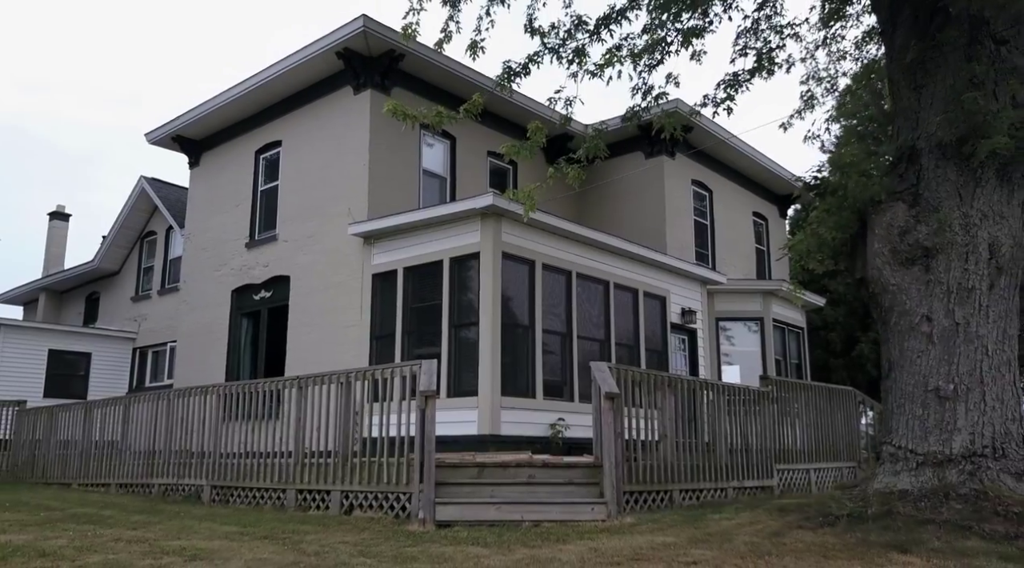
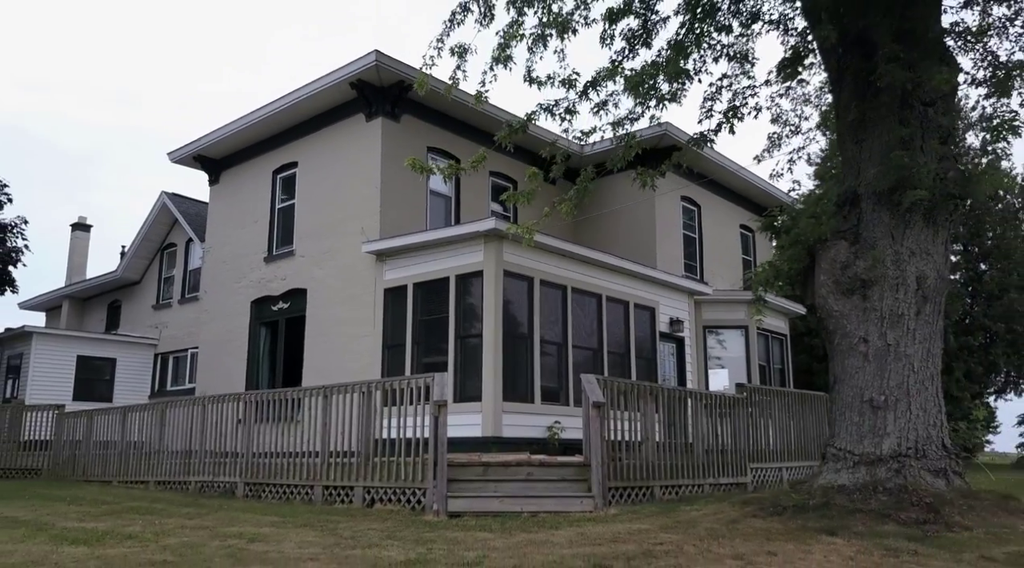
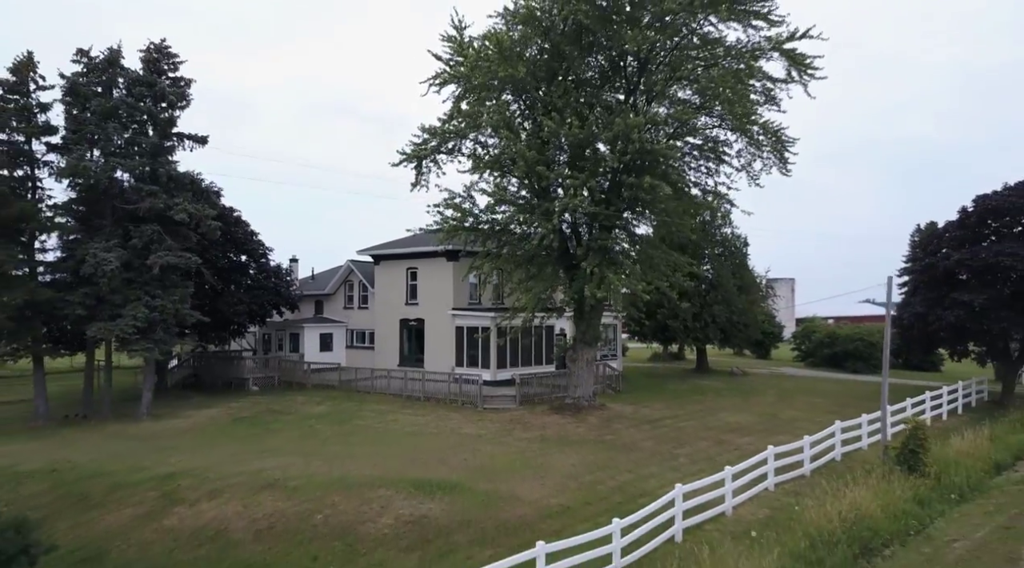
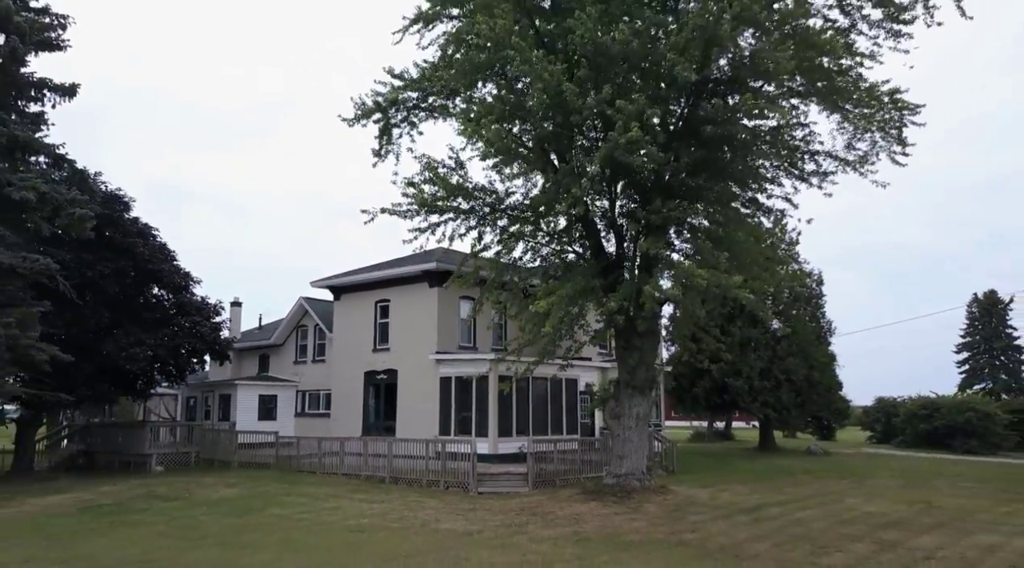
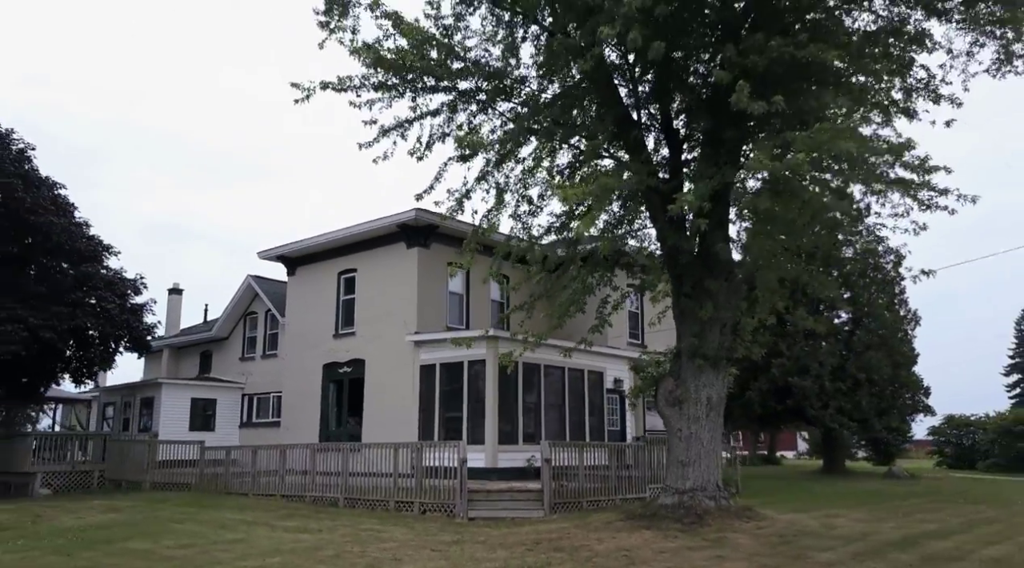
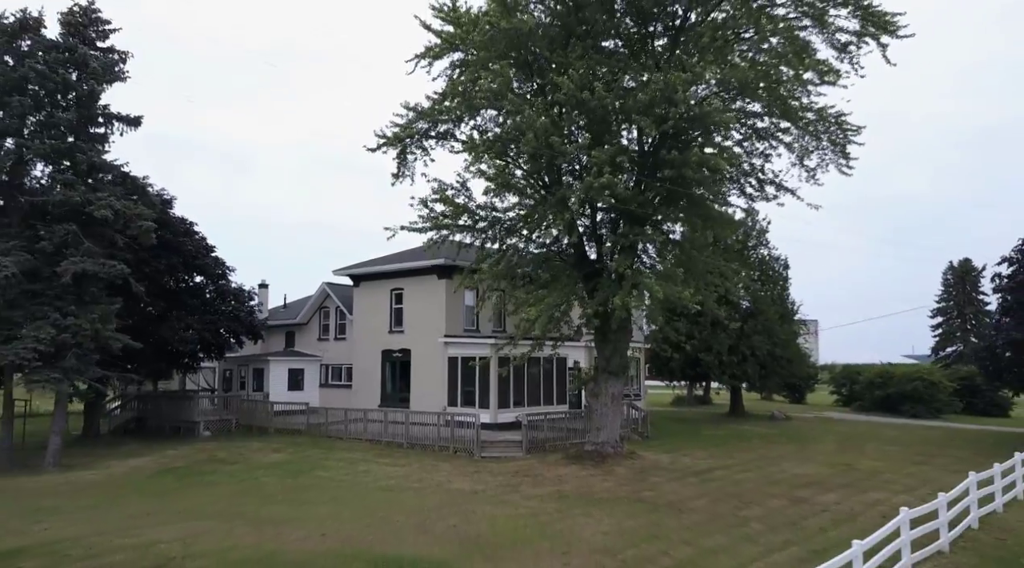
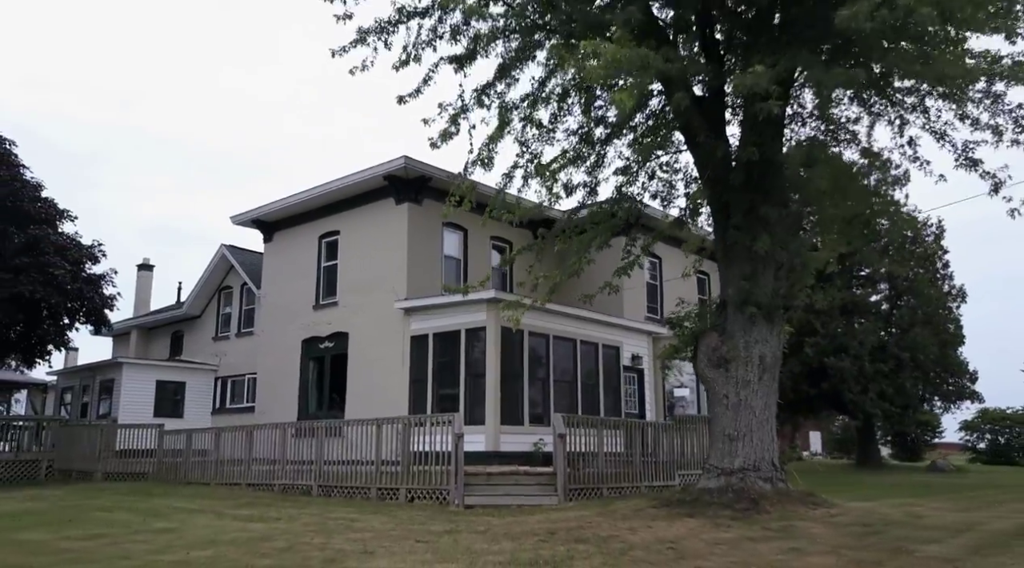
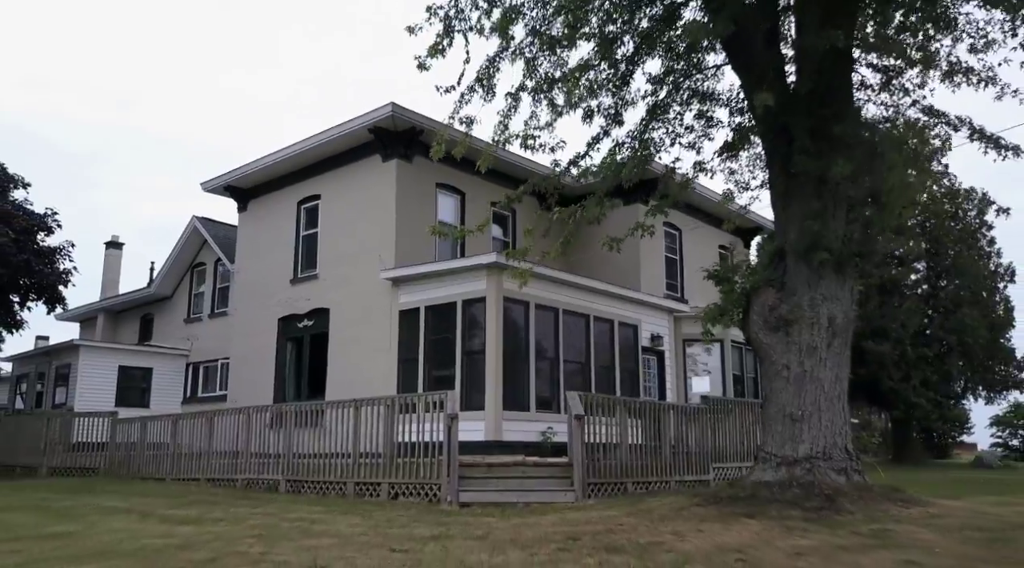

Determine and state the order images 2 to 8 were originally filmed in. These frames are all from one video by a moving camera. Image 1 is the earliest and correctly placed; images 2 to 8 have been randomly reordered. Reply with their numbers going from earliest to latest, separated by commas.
2, 8, 7, 5, 4, 6, 3
